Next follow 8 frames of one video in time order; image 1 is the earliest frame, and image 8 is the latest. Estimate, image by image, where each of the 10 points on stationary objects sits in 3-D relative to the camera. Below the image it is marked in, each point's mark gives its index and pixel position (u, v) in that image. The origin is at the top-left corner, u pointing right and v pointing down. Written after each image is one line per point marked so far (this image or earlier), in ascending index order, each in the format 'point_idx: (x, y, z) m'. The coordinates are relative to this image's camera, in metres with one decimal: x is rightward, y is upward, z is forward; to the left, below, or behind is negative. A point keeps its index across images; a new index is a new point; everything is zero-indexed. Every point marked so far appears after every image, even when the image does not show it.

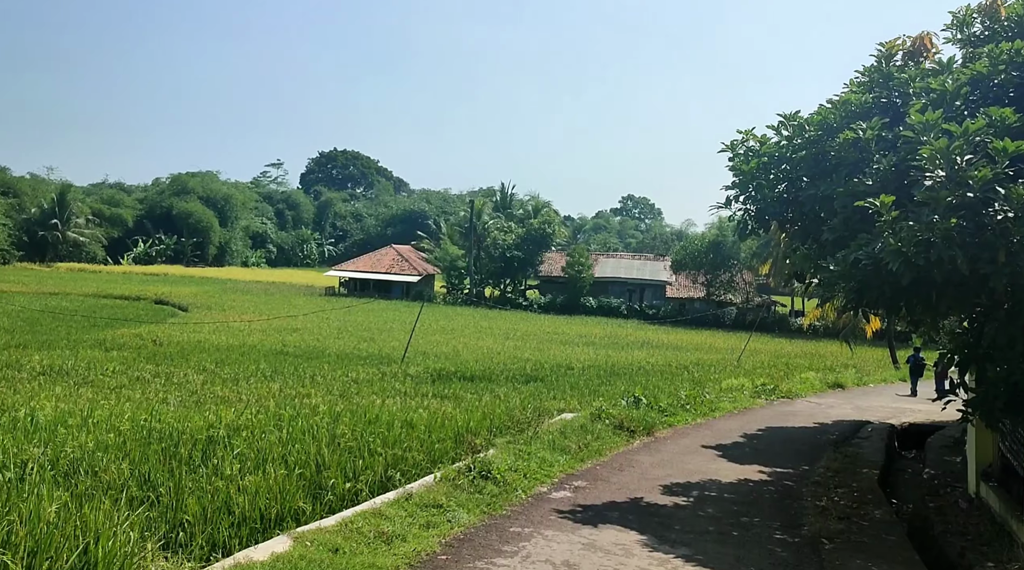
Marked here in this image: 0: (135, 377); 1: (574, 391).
0: (-6.5, -1.6, +15.6) m
1: (+1.1, -1.8, +15.3) m
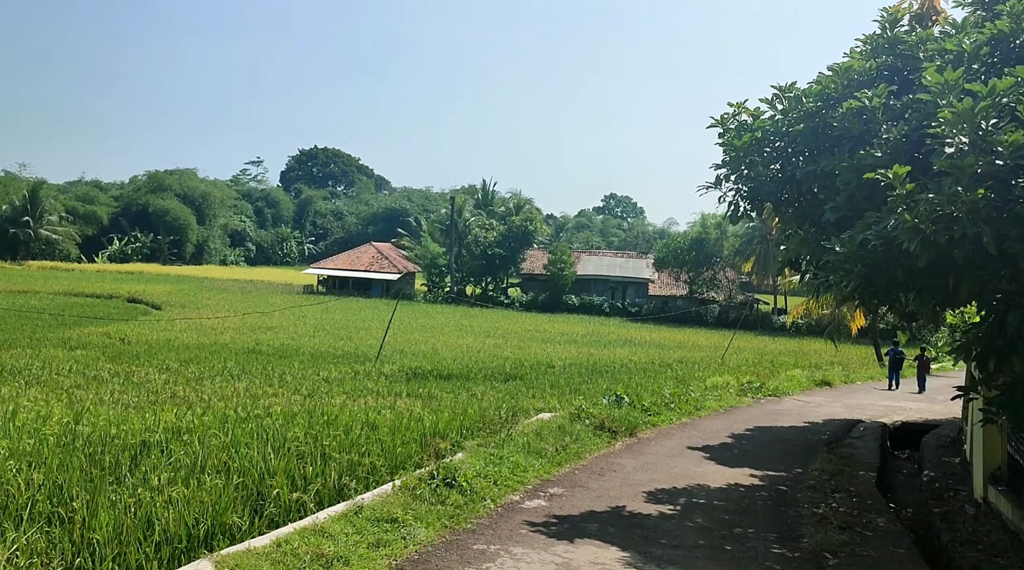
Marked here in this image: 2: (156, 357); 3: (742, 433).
0: (-6.9, -1.5, +14.9) m
1: (+0.7, -1.7, +14.7) m
2: (-7.8, -1.6, +20.0) m
3: (+2.6, -1.7, +10.1) m
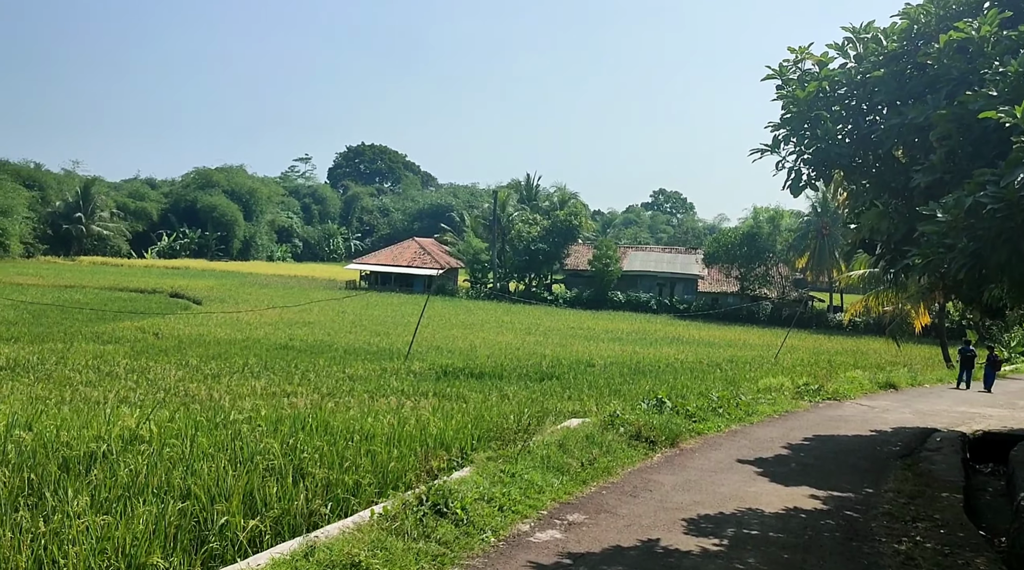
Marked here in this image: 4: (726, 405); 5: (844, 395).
0: (-6.3, -1.3, +14.2) m
1: (+1.2, -1.6, +13.6) m
2: (-7.0, -1.4, +19.3) m
3: (+2.8, -1.6, +8.9) m
4: (+2.5, -1.4, +10.6) m
5: (+4.8, -1.6, +13.1) m
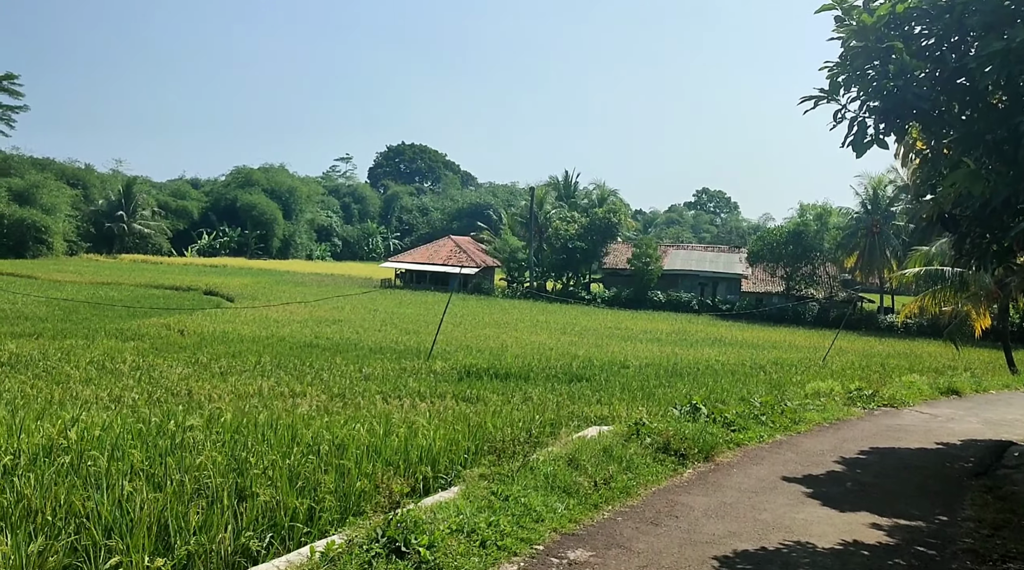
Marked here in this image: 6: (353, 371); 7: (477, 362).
0: (-6.0, -1.2, +13.5) m
1: (+1.5, -1.5, +12.6) m
2: (-6.3, -1.3, +18.6) m
3: (+3.0, -1.5, +7.8) m
4: (+2.7, -1.3, +9.5) m
5: (+5.1, -1.5, +11.9) m
6: (-2.6, -1.4, +14.9) m
7: (-0.7, -1.5, +17.5) m
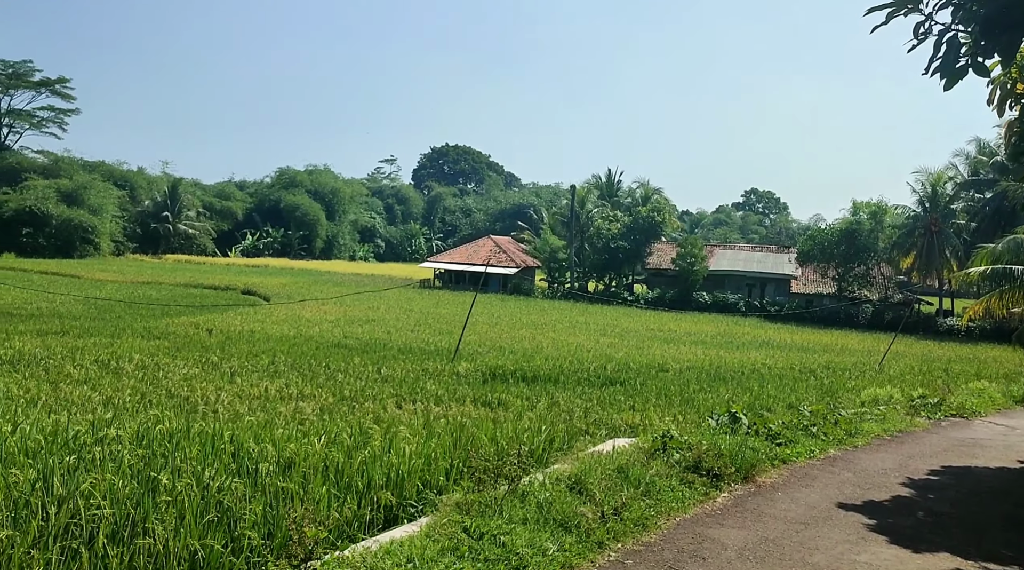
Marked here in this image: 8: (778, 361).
0: (-5.6, -1.2, +12.8) m
1: (+1.8, -1.5, +11.5) m
2: (-5.7, -1.3, +17.9) m
3: (+3.0, -1.4, +6.7) m
4: (+2.8, -1.3, +8.3) m
5: (+5.4, -1.5, +10.6) m
6: (-2.2, -1.4, +14.0) m
7: (-0.1, -1.4, +16.5) m
8: (+5.8, -1.6, +19.6) m
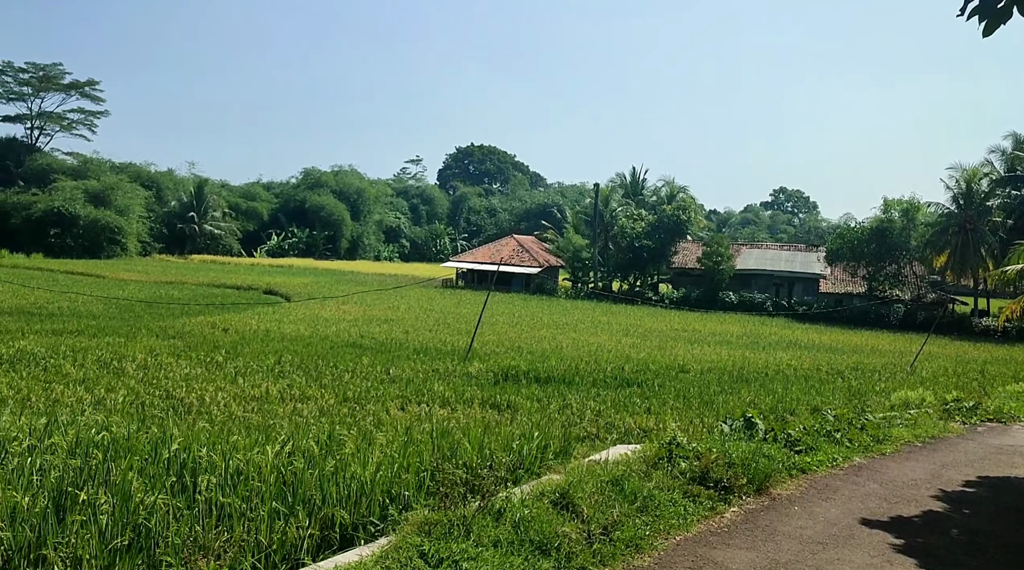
0: (-5.4, -1.1, +12.4) m
1: (+2.0, -1.4, +10.9) m
2: (-5.4, -1.2, +17.6) m
3: (+3.0, -1.4, +6.1) m
4: (+2.9, -1.2, +7.7) m
5: (+5.5, -1.4, +10.0) m
6: (-2.0, -1.3, +13.6) m
7: (+0.2, -1.4, +16.0) m
8: (+6.1, -1.6, +19.0) m
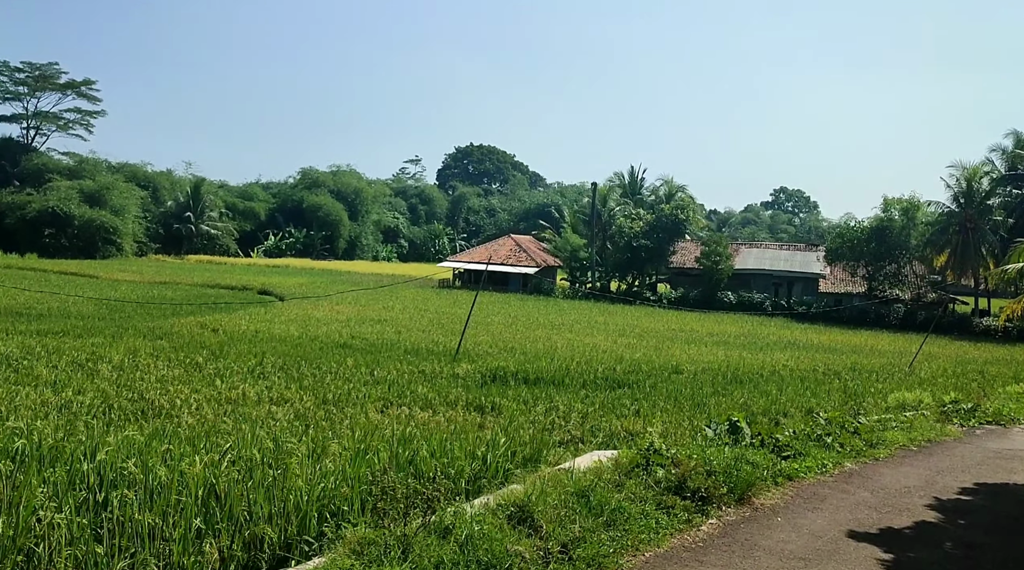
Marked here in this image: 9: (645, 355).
0: (-5.6, -1.1, +12.1) m
1: (+1.8, -1.4, +10.6) m
2: (-5.6, -1.2, +17.3) m
3: (+2.8, -1.4, +5.7) m
4: (+2.7, -1.2, +7.4) m
5: (+5.3, -1.4, +9.6) m
6: (-2.2, -1.3, +13.3) m
7: (0.0, -1.4, +15.7) m
8: (+6.0, -1.6, +18.6) m
9: (+2.9, -1.5, +20.0) m
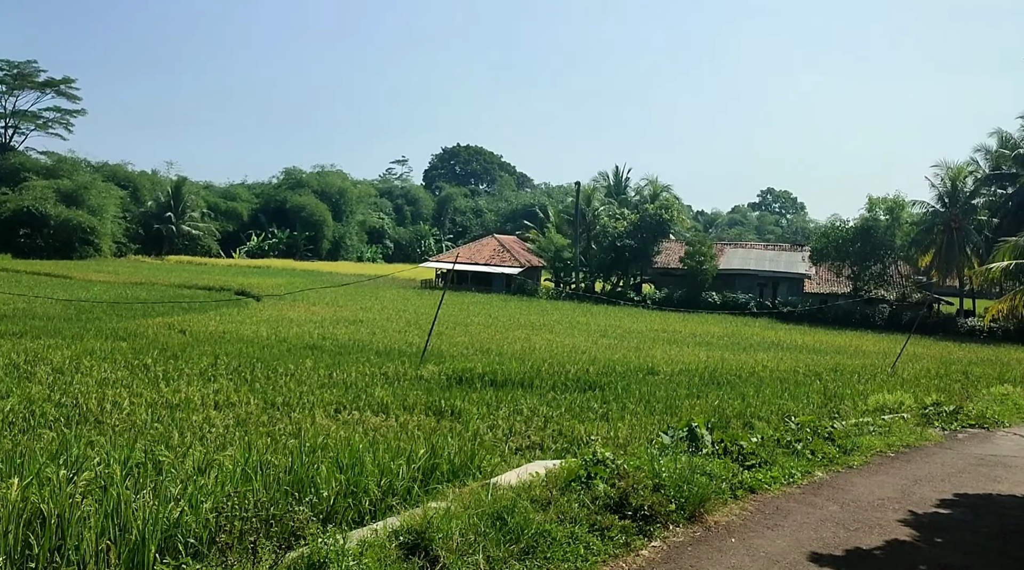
0: (-6.1, -1.1, +11.5) m
1: (+1.3, -1.4, +10.1) m
2: (-6.1, -1.2, +16.7) m
3: (+2.4, -1.3, +5.2) m
4: (+2.3, -1.2, +6.9) m
5: (+4.9, -1.4, +9.1) m
6: (-2.7, -1.3, +12.7) m
7: (-0.5, -1.4, +15.1) m
8: (+5.4, -1.6, +18.1) m
9: (+2.3, -1.5, +19.5) m
